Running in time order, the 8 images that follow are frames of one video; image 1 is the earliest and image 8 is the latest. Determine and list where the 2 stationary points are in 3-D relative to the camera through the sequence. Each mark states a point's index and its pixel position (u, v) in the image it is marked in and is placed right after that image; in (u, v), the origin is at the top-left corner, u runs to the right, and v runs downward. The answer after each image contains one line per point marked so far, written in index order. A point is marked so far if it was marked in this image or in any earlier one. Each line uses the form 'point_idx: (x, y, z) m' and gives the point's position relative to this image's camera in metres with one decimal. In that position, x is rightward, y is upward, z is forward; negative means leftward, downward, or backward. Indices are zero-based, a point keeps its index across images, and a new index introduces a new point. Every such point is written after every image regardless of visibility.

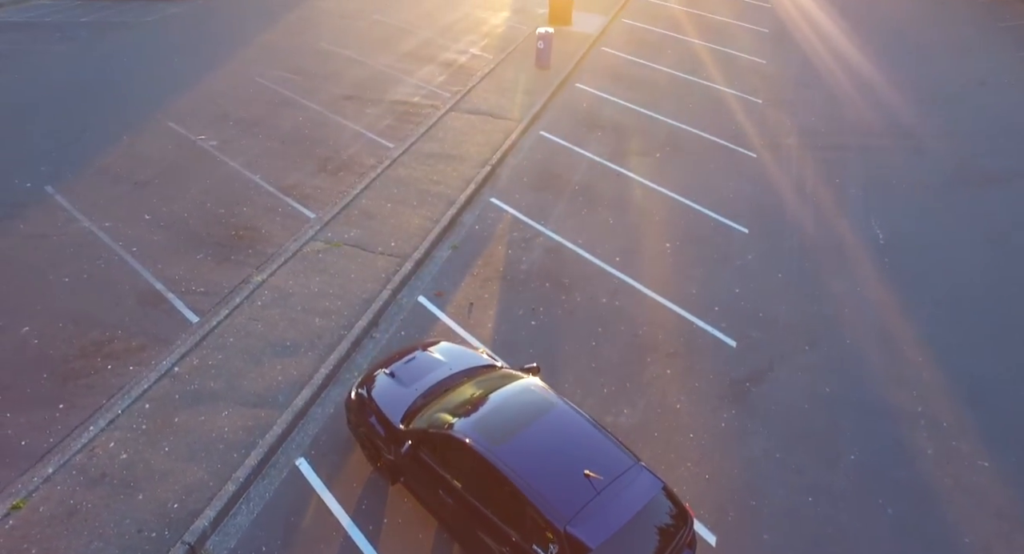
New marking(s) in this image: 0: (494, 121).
0: (-0.3, +2.7, +10.6) m
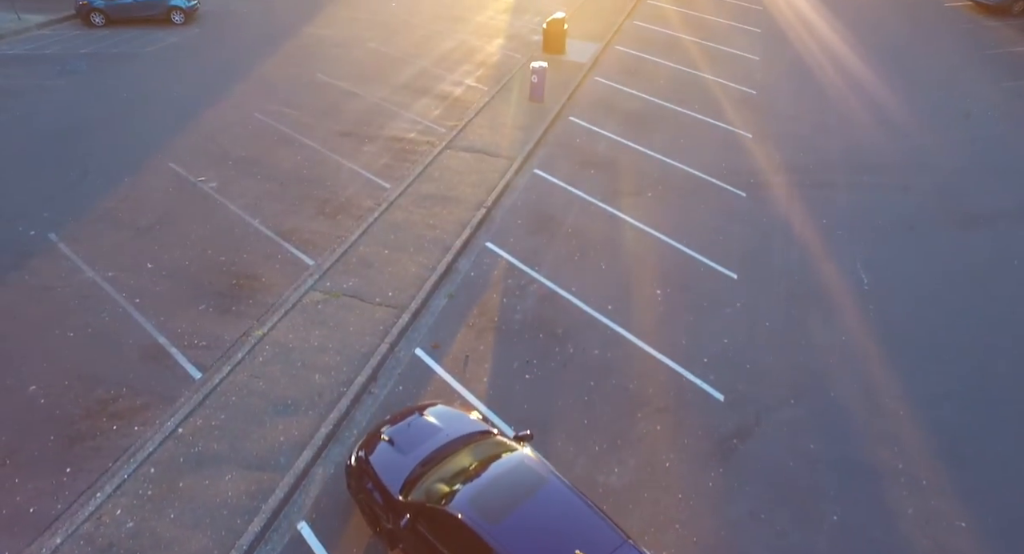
0: (-0.4, +2.1, +10.8) m
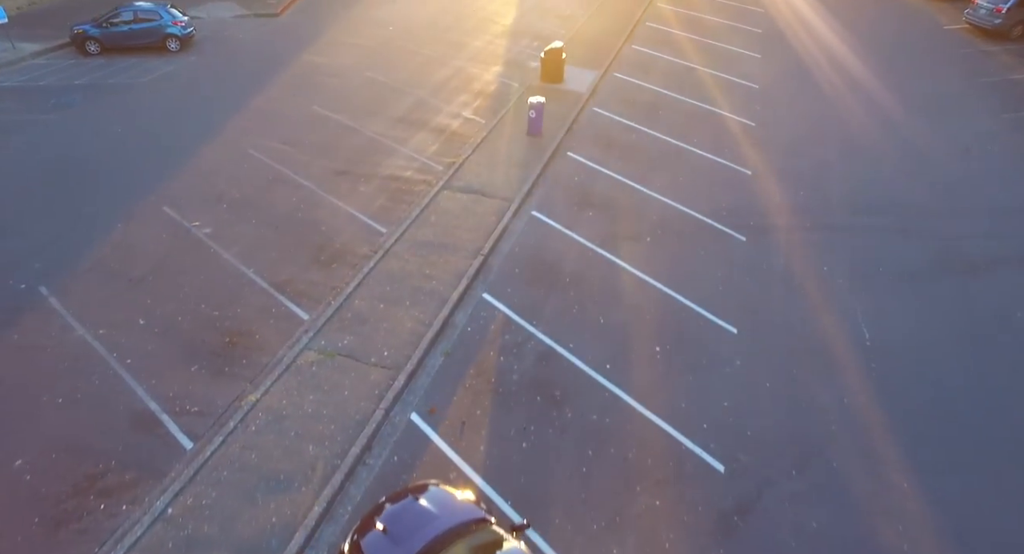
0: (-0.5, +1.3, +10.7) m
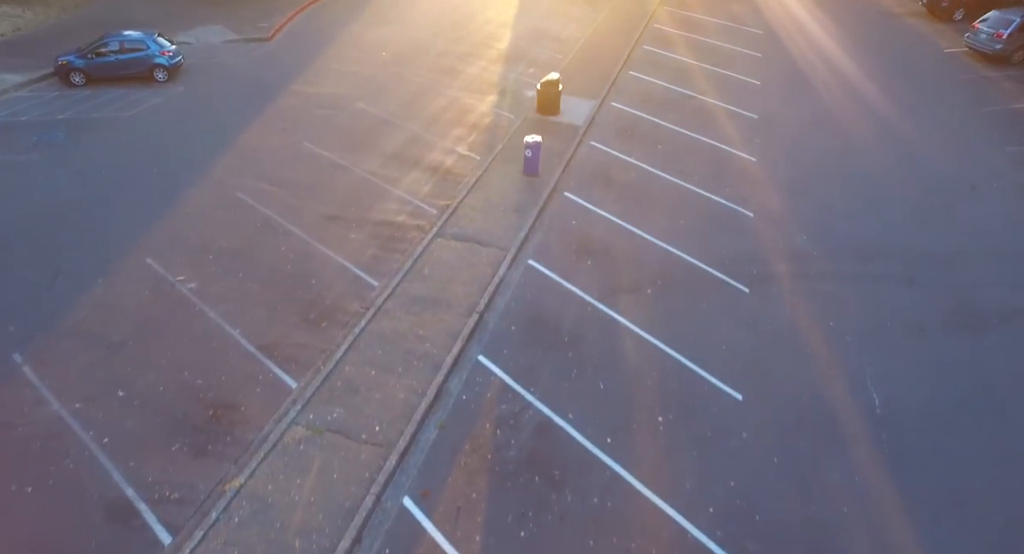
0: (-0.5, +0.5, +10.4) m
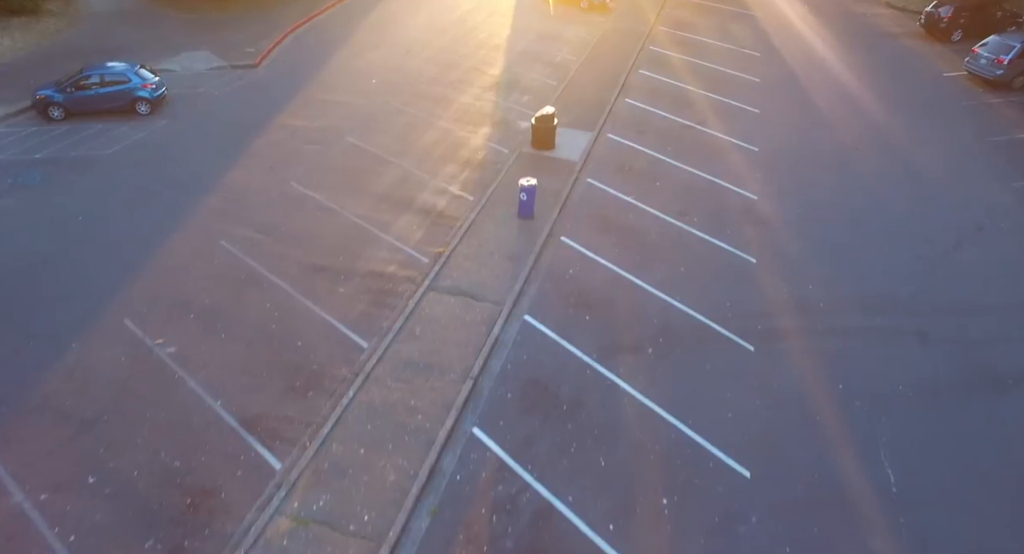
0: (-0.6, -0.4, +10.0) m
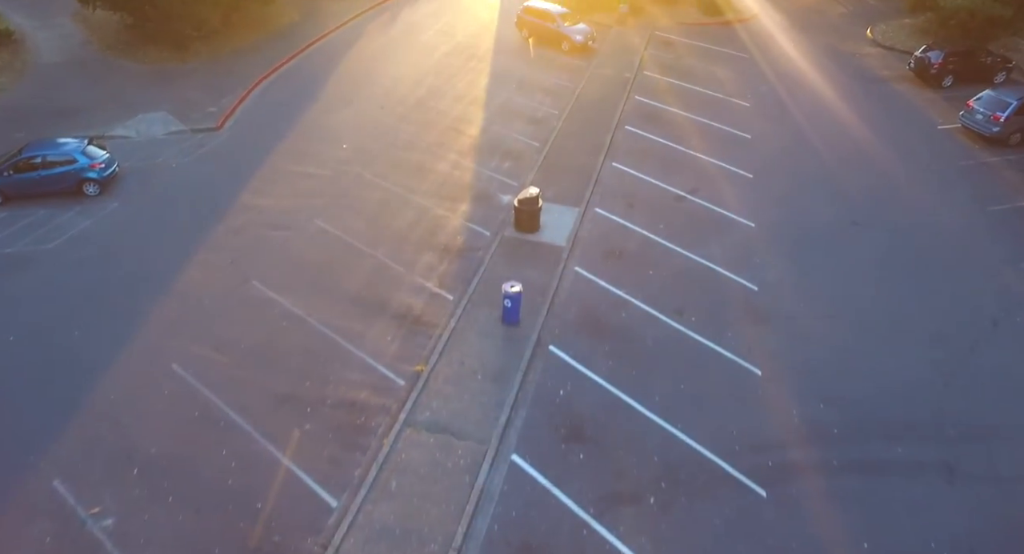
0: (-0.8, -2.4, +9.0) m
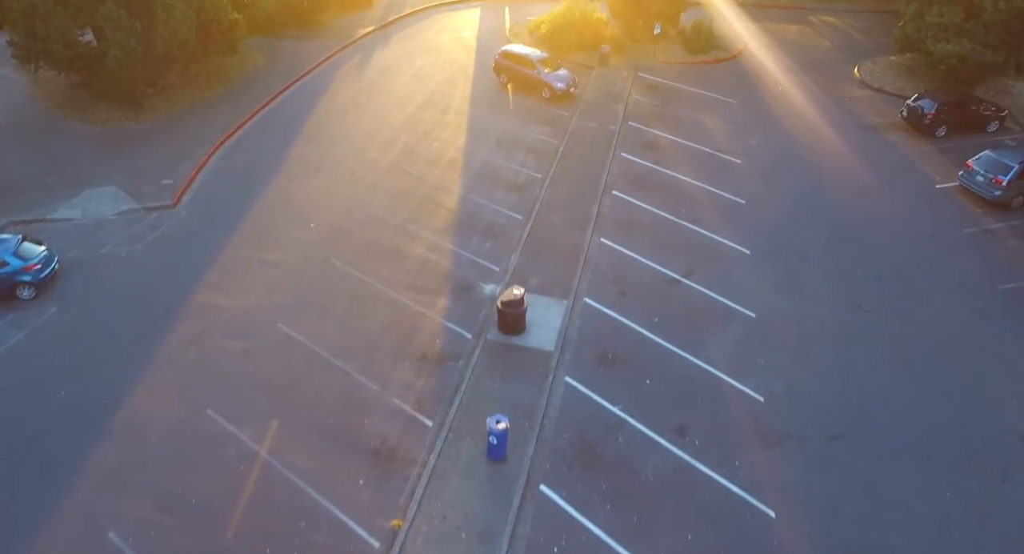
0: (-0.9, -4.5, +7.8) m
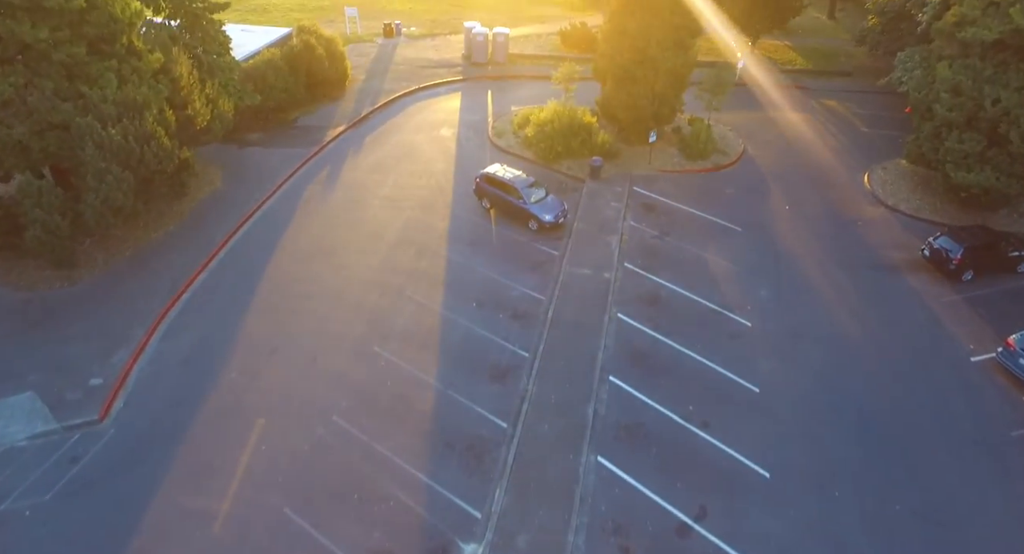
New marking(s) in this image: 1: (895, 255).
0: (-1.1, -9.3, +5.6) m
1: (+12.1, +0.7, +19.5) m
